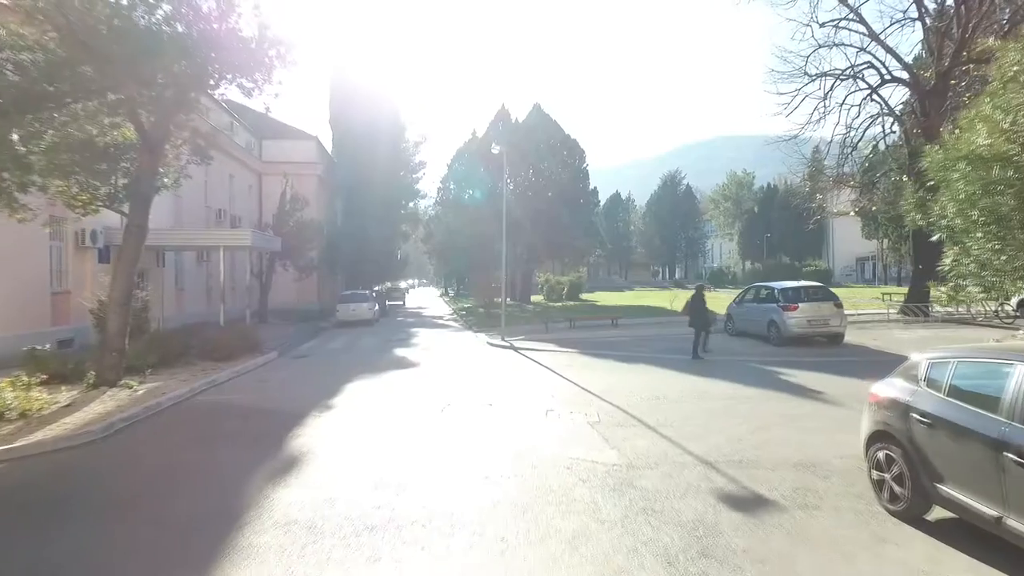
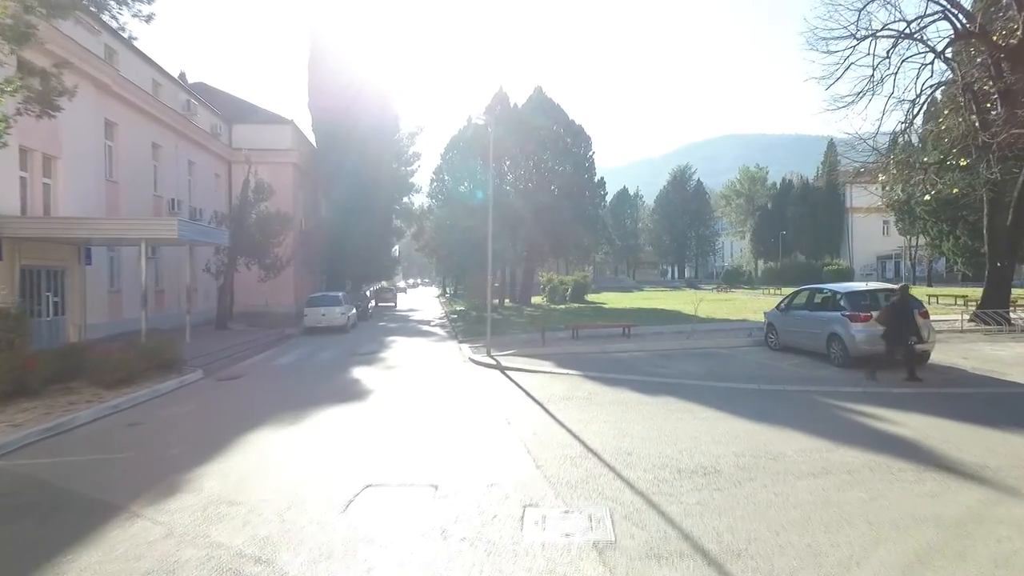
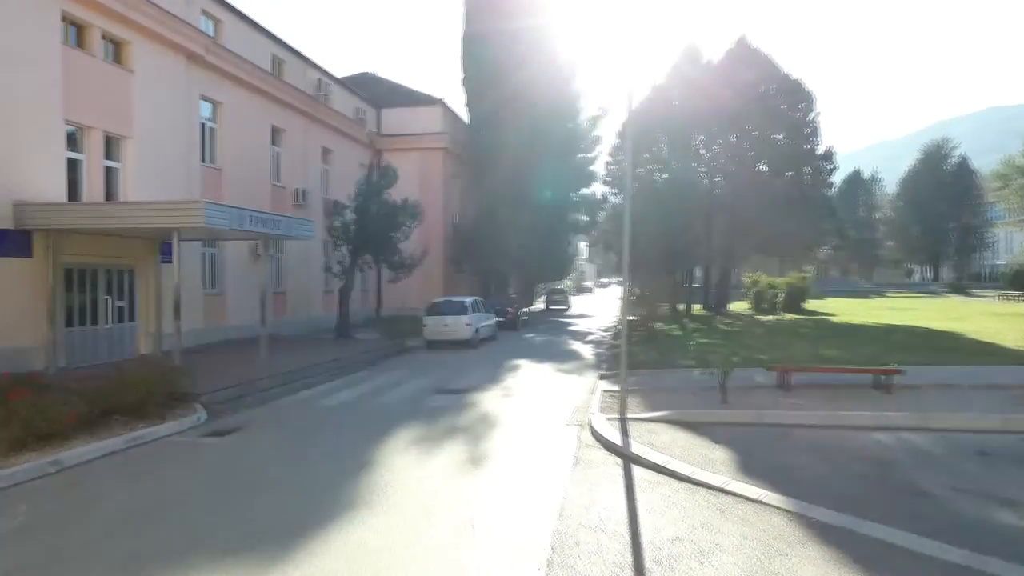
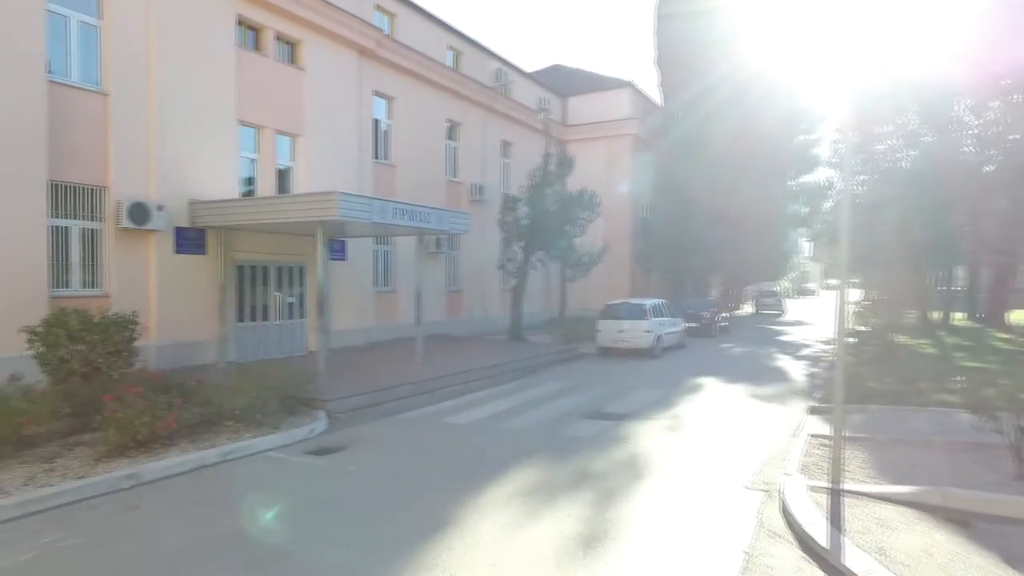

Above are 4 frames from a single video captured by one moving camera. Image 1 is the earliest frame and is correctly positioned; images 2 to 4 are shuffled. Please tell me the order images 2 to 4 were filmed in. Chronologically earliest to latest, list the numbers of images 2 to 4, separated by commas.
2, 3, 4
